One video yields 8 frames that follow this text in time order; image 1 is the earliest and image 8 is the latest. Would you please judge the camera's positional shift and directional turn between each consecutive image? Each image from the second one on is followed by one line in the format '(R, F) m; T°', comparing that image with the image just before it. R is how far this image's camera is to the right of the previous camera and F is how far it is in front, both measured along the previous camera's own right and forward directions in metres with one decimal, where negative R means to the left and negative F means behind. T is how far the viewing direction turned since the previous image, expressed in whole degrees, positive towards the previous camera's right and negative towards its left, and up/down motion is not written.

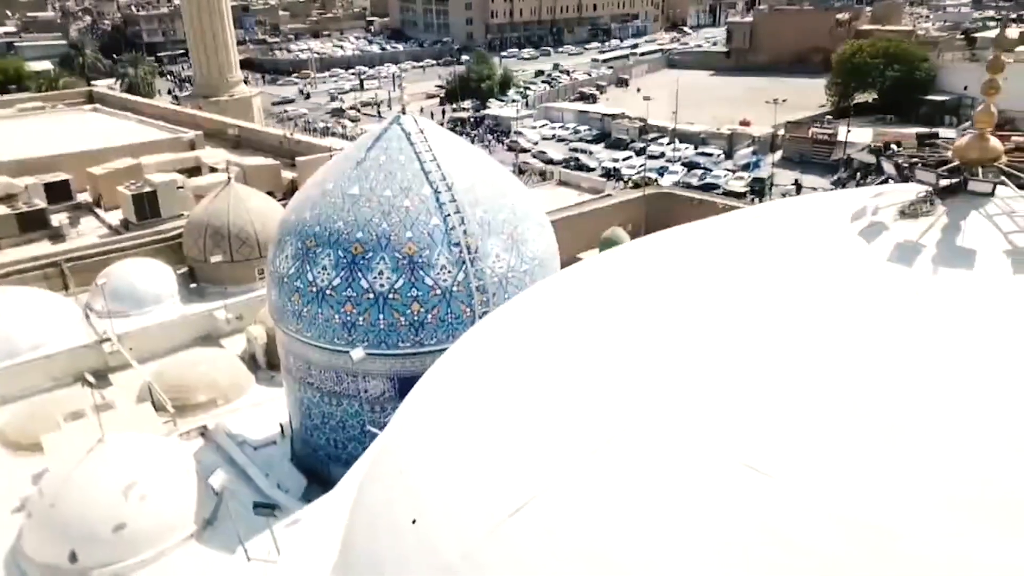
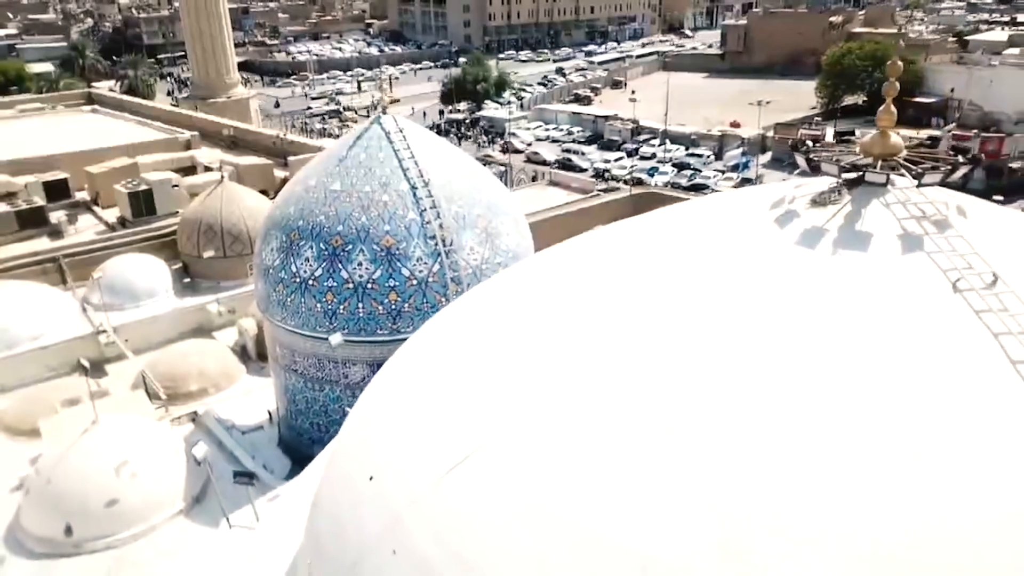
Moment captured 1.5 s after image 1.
(+0.3, -0.4) m; 0°
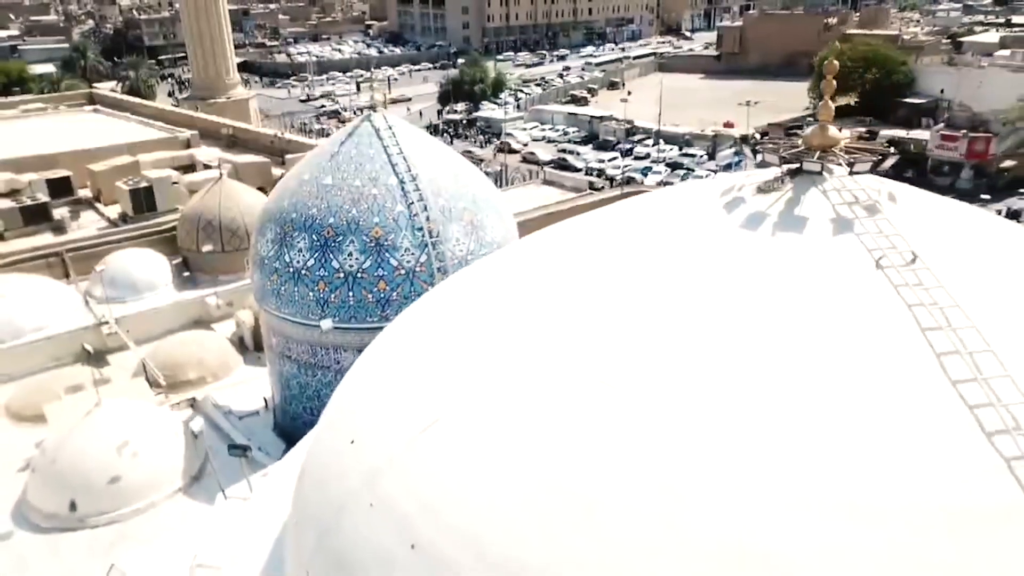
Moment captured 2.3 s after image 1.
(+0.2, -0.3) m; 0°
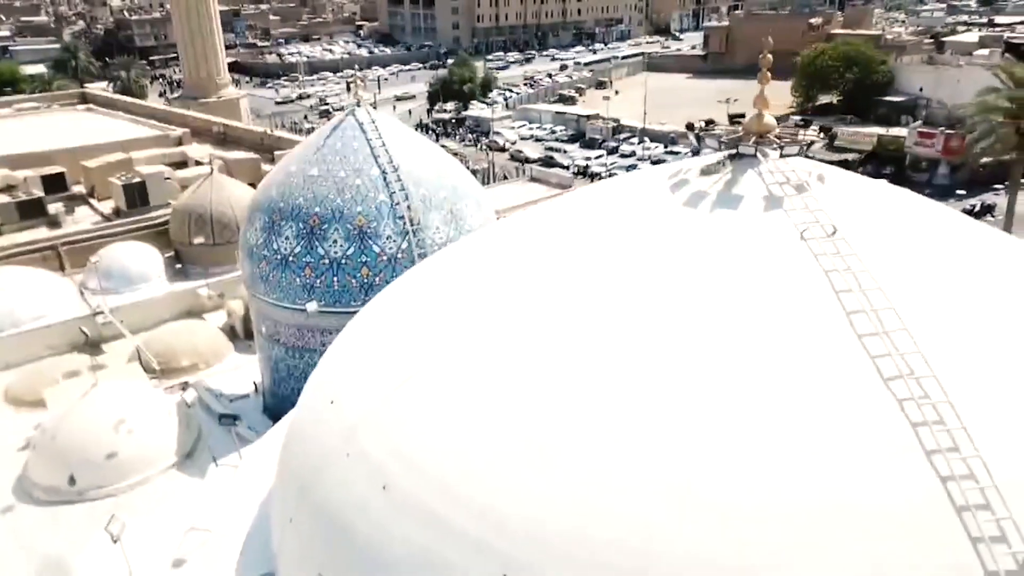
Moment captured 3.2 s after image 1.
(+0.2, -0.4) m; +1°
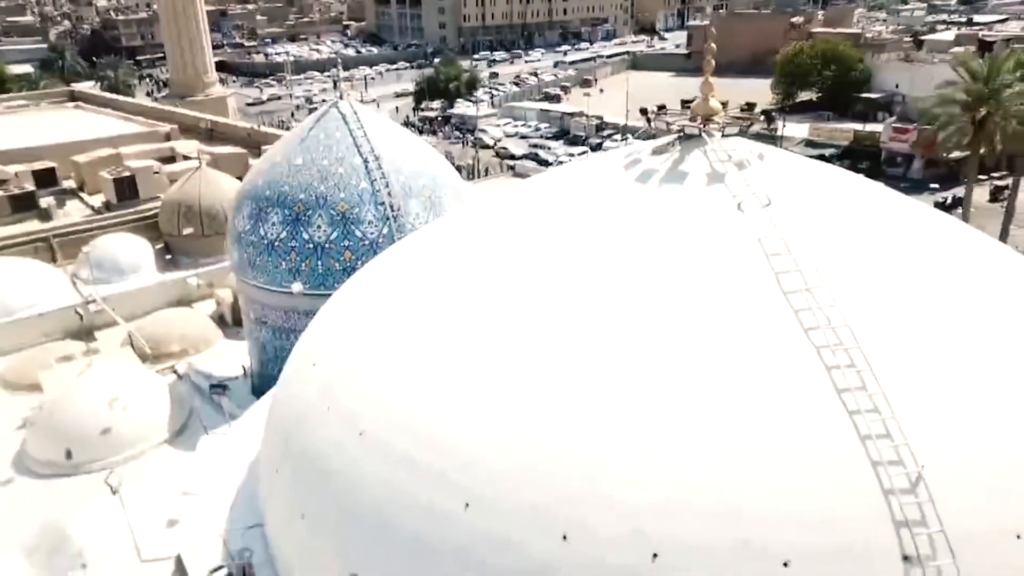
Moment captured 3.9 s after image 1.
(+0.1, -0.4) m; +1°
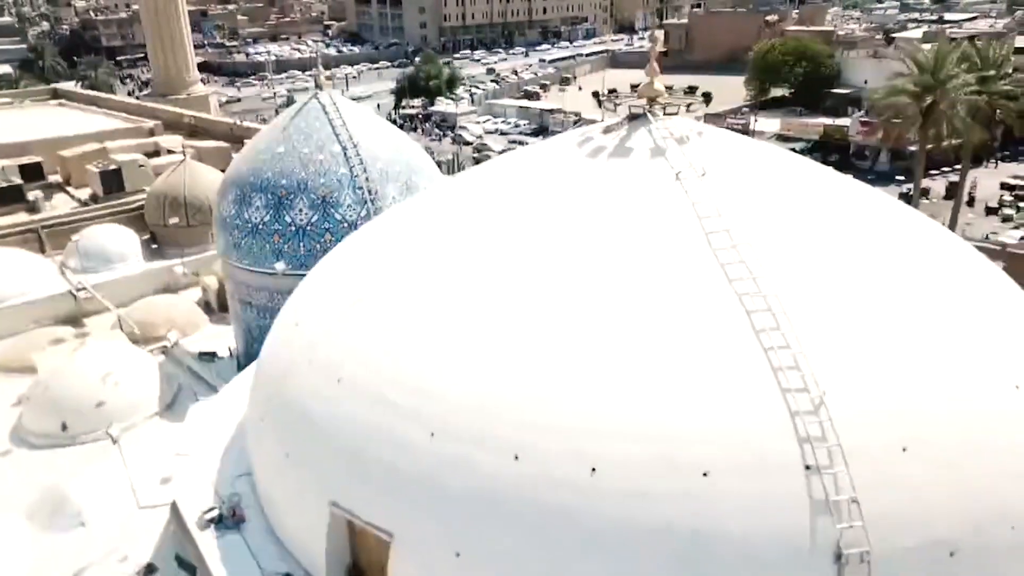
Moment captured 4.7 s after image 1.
(+0.1, -0.5) m; +1°
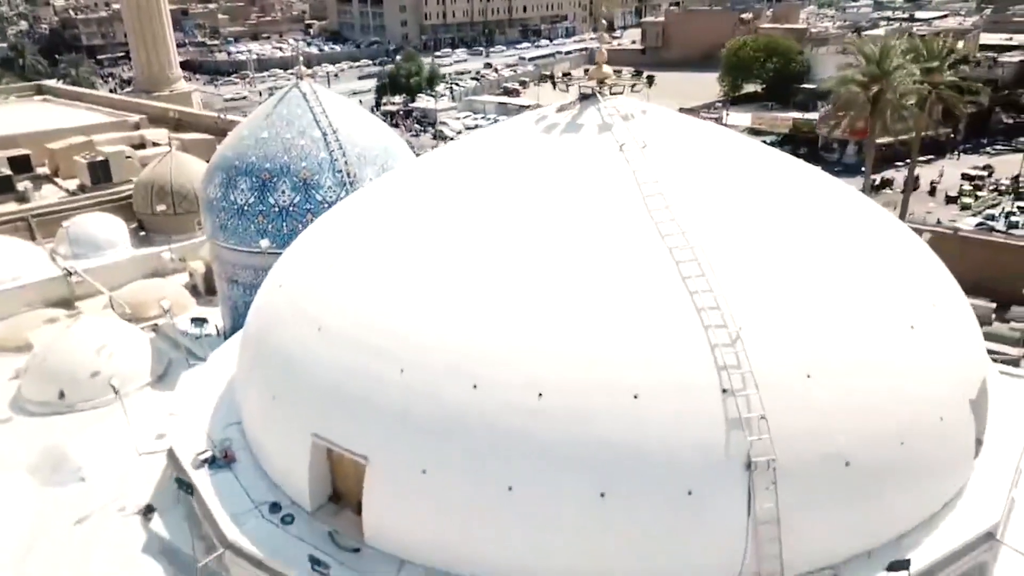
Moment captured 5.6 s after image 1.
(+0.2, -0.6) m; +1°
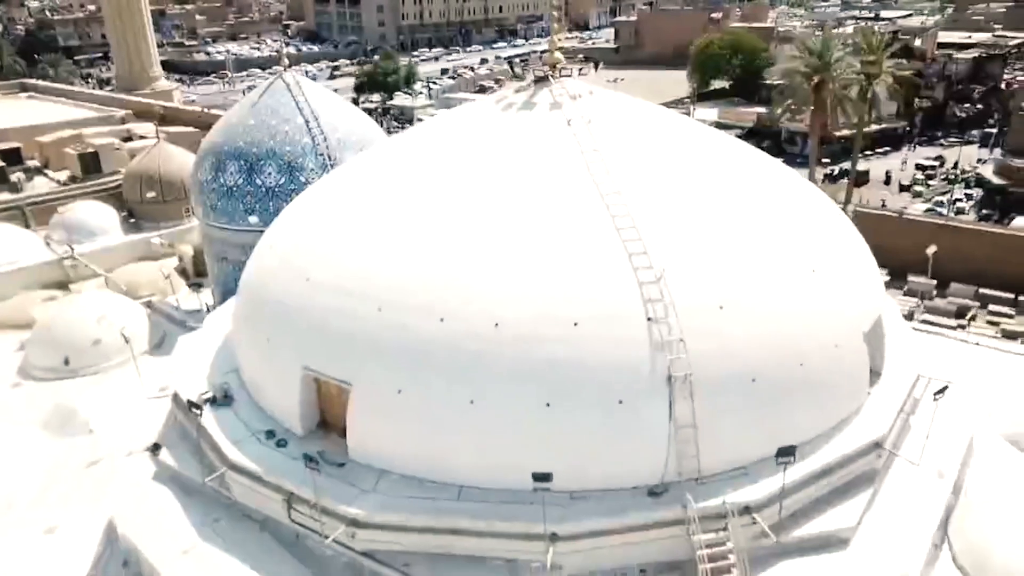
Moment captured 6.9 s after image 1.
(+0.1, -0.8) m; +1°
